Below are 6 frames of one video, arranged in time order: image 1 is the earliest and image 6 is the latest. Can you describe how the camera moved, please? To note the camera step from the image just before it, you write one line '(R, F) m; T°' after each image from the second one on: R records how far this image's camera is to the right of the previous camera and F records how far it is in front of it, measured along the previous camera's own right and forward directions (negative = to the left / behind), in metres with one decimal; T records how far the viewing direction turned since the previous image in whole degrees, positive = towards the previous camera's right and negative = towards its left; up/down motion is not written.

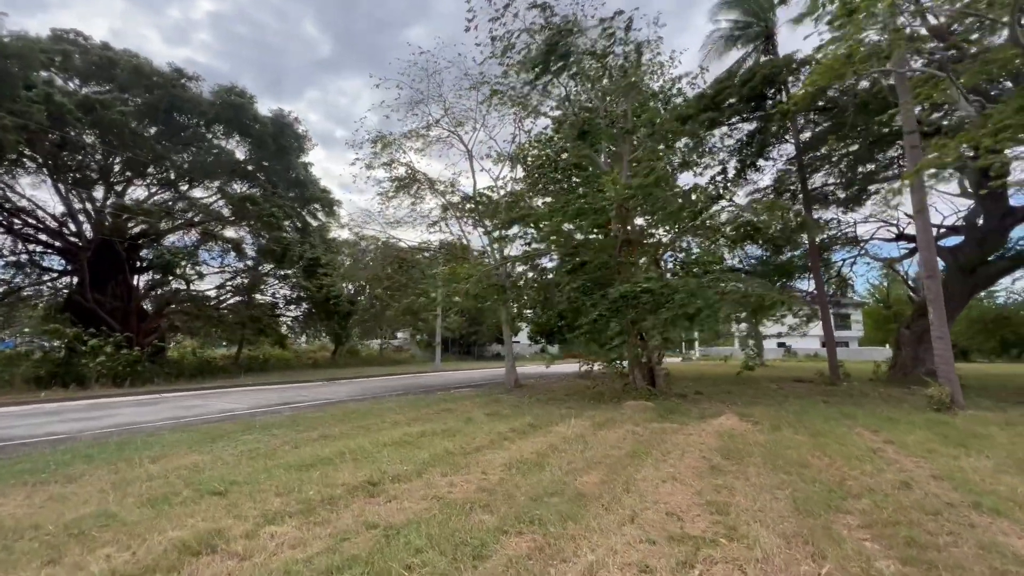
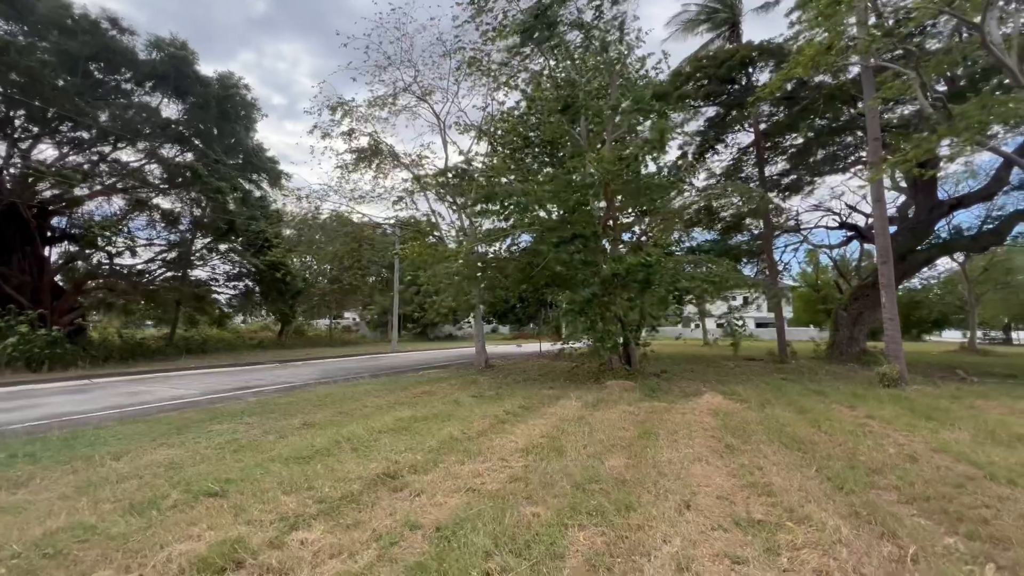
(-0.8, +0.4) m; +7°
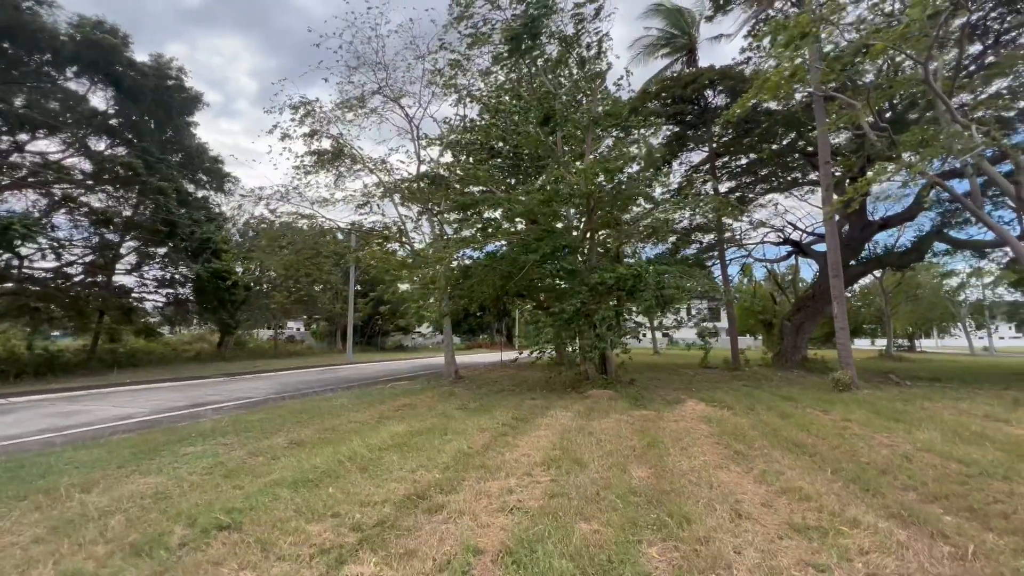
(-0.8, +0.2) m; +7°
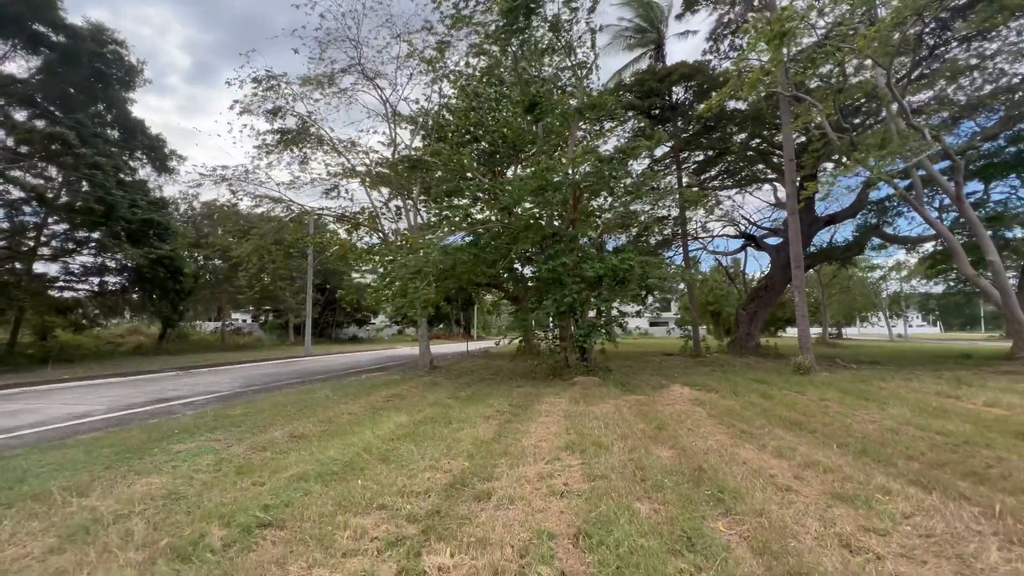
(-0.8, +0.1) m; +6°
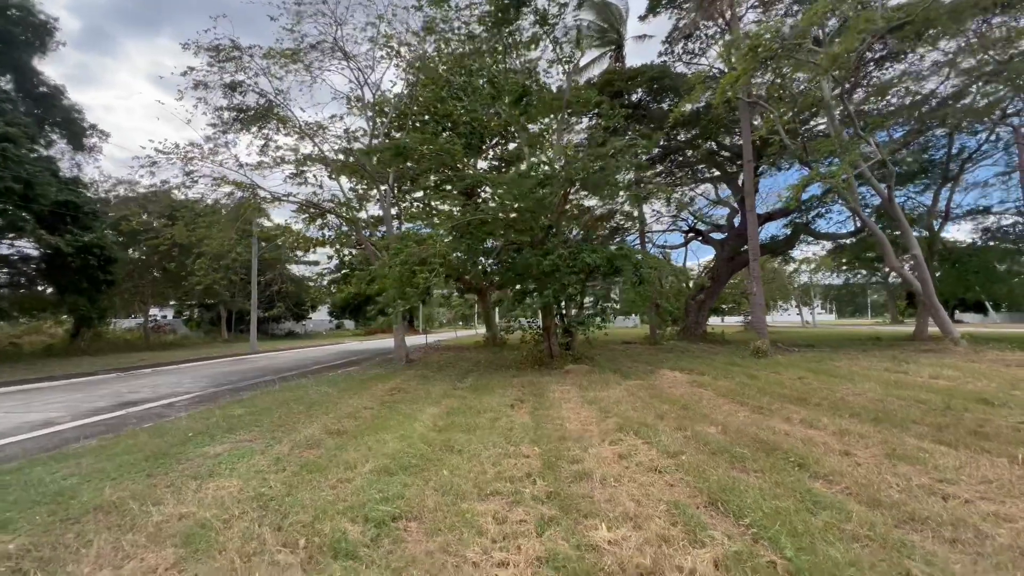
(-1.4, 0.0) m; +8°
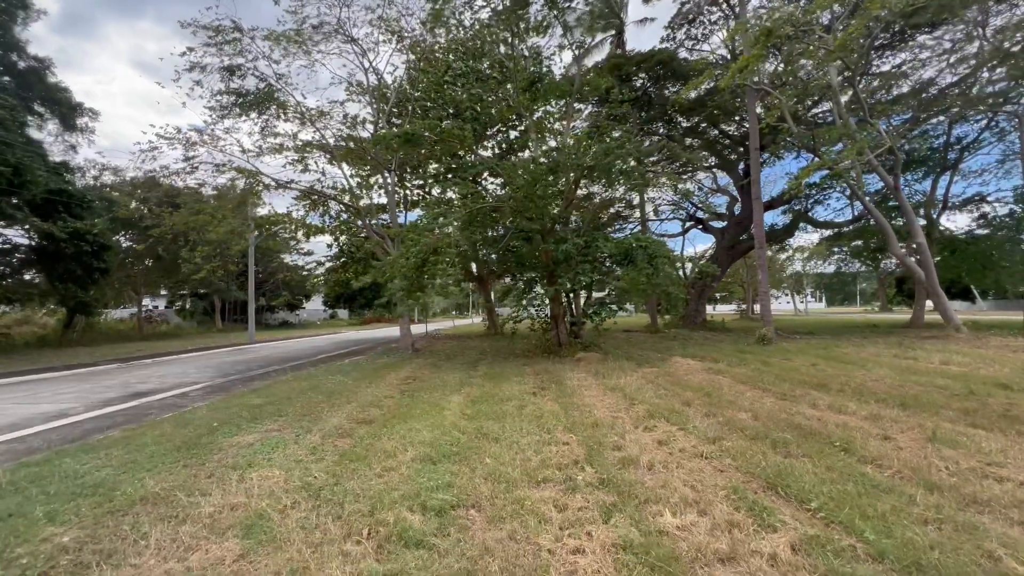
(-0.5, +0.1) m; +1°
